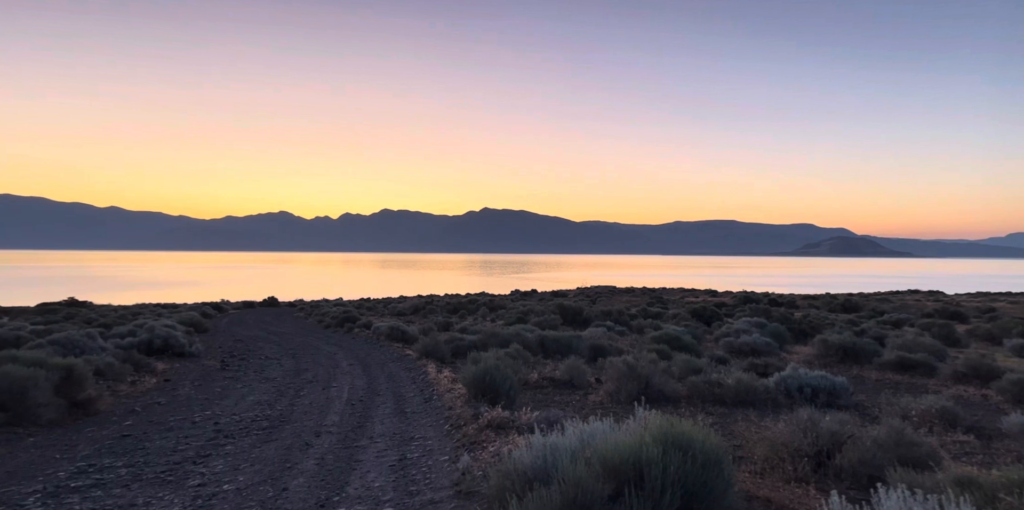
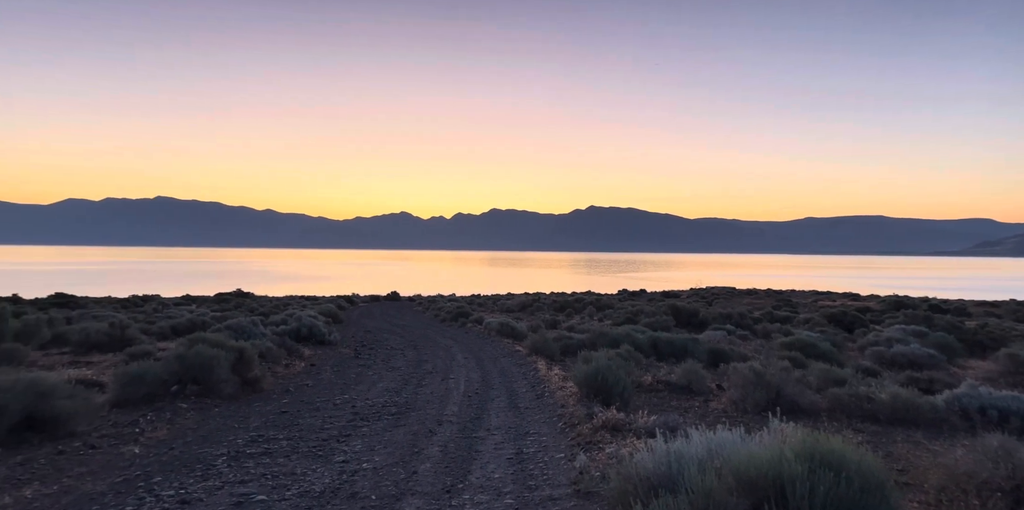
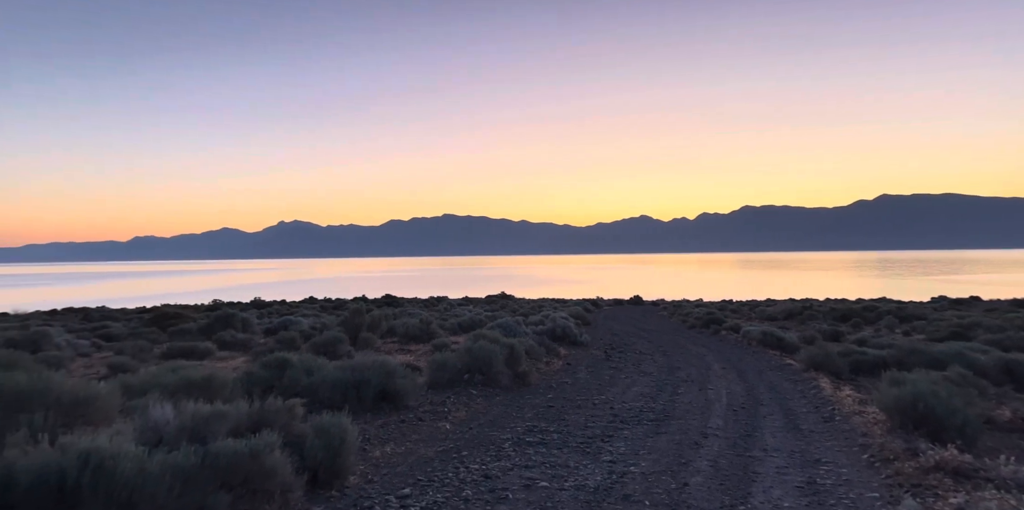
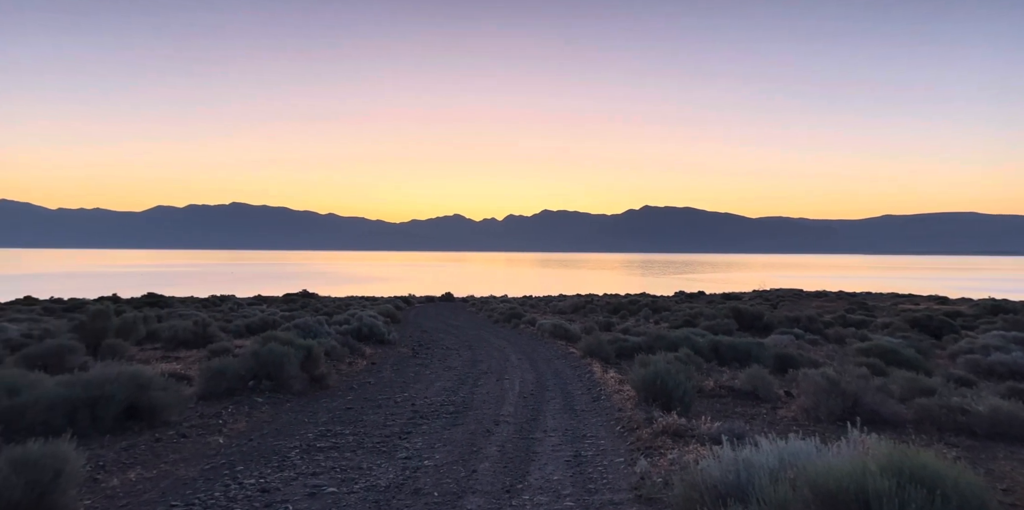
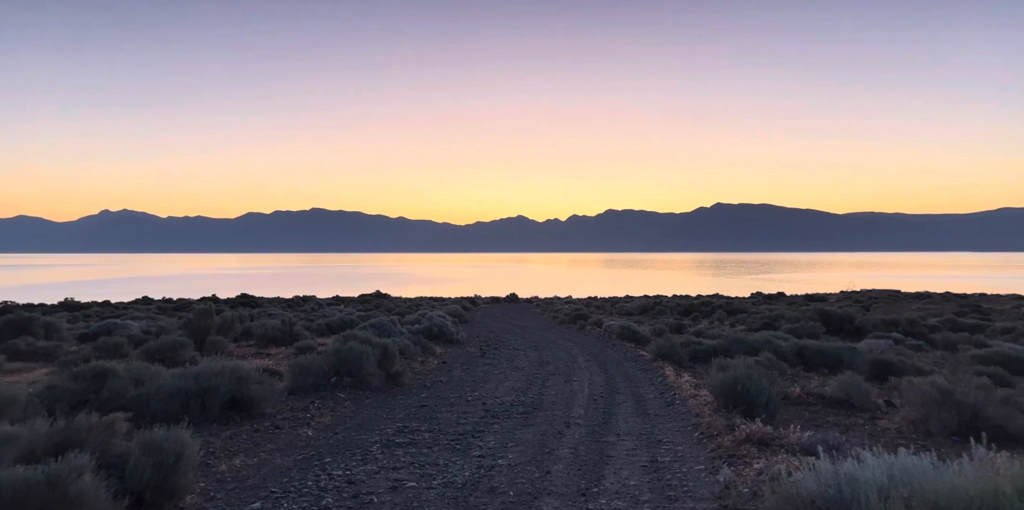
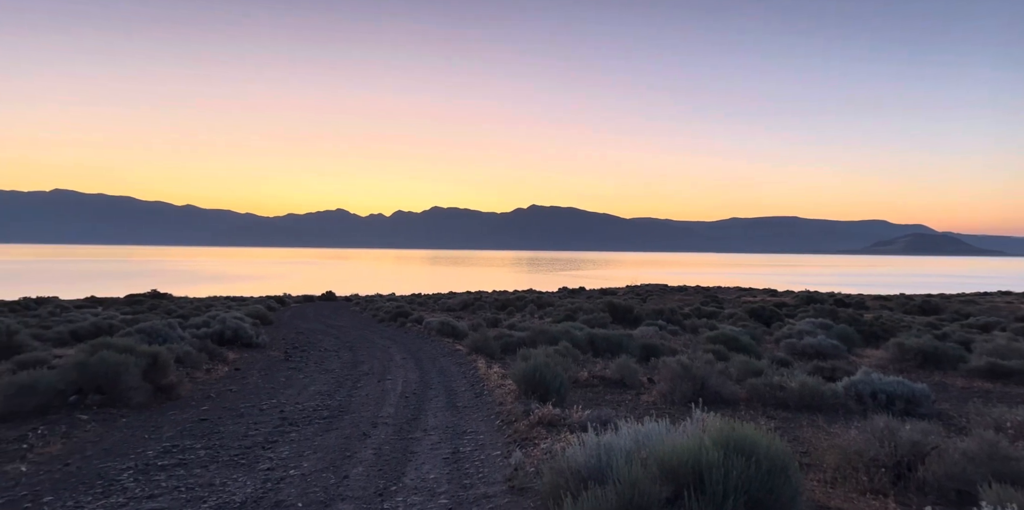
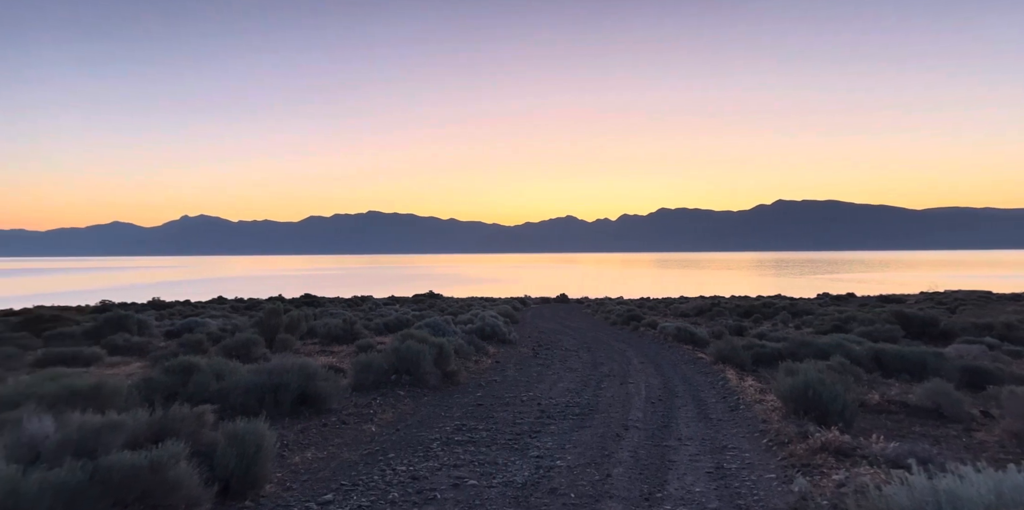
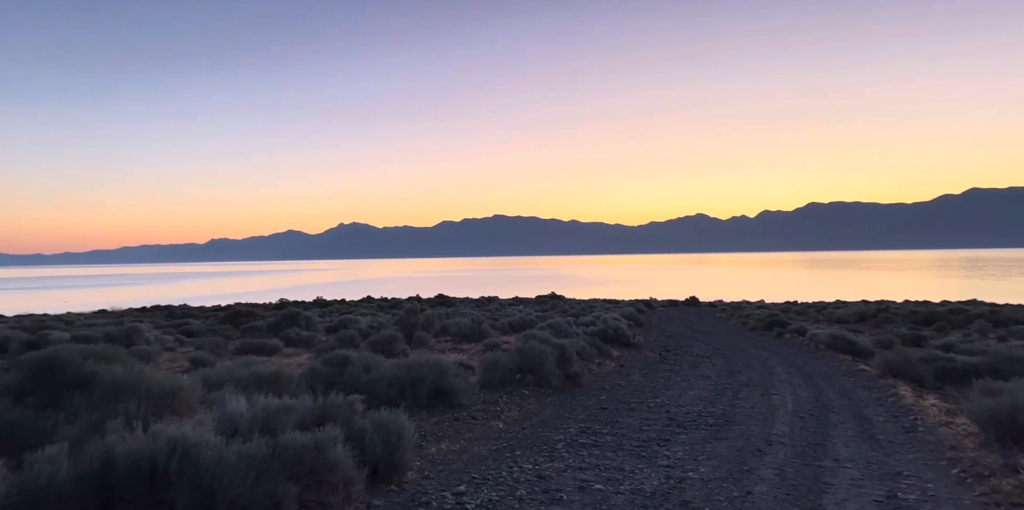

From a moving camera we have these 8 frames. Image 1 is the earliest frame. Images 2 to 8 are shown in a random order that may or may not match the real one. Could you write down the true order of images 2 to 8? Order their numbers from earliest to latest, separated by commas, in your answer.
6, 2, 4, 5, 7, 3, 8
